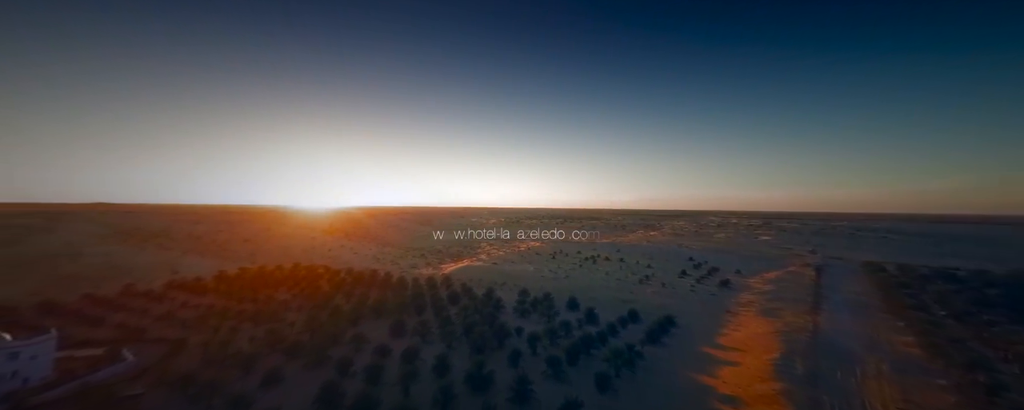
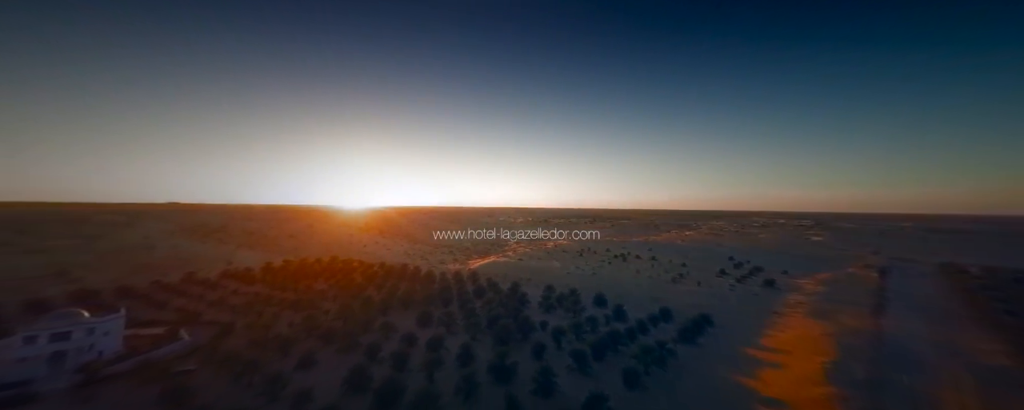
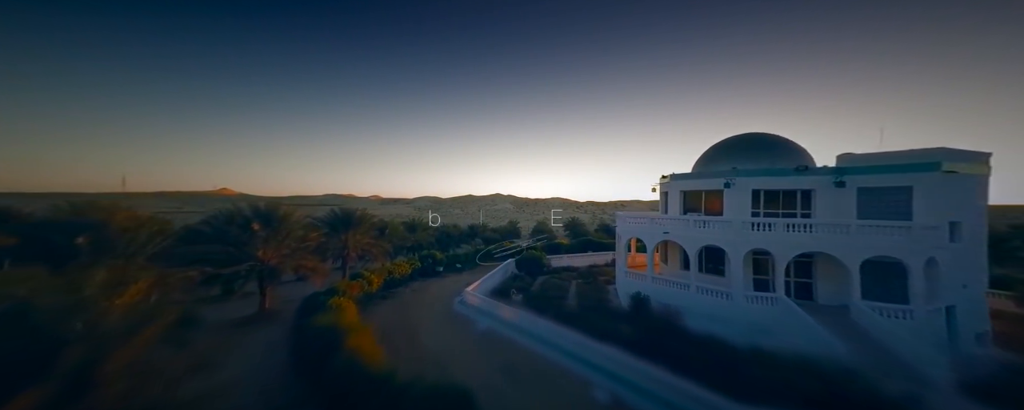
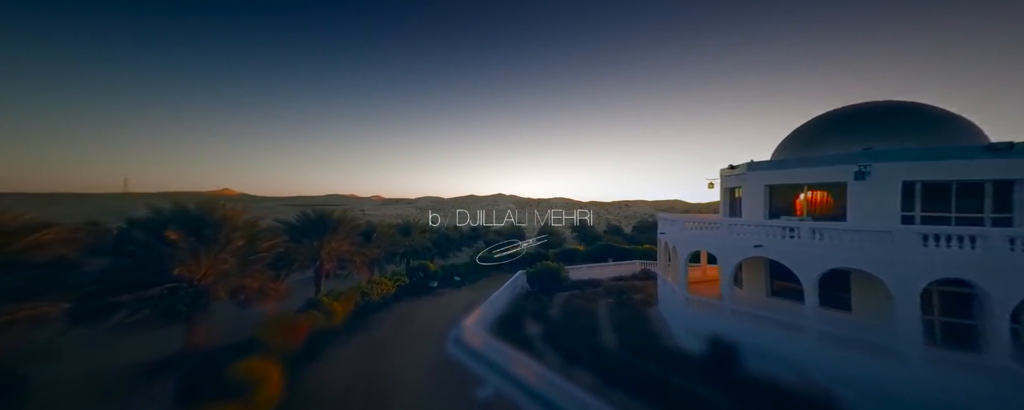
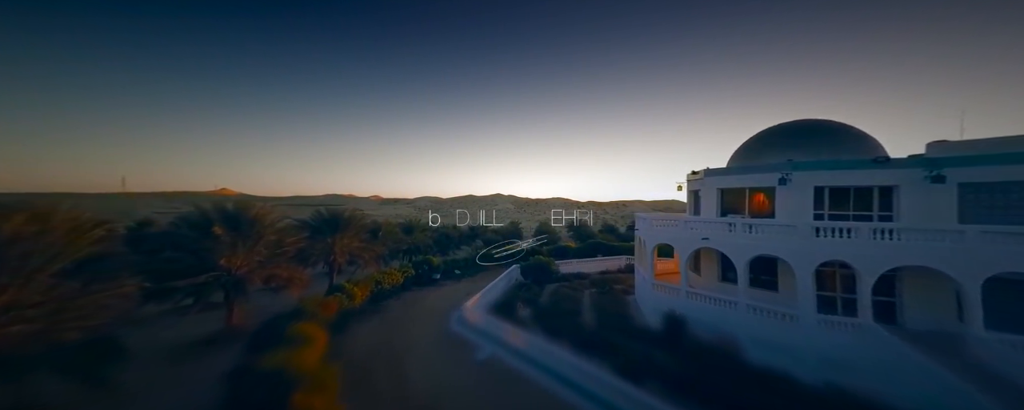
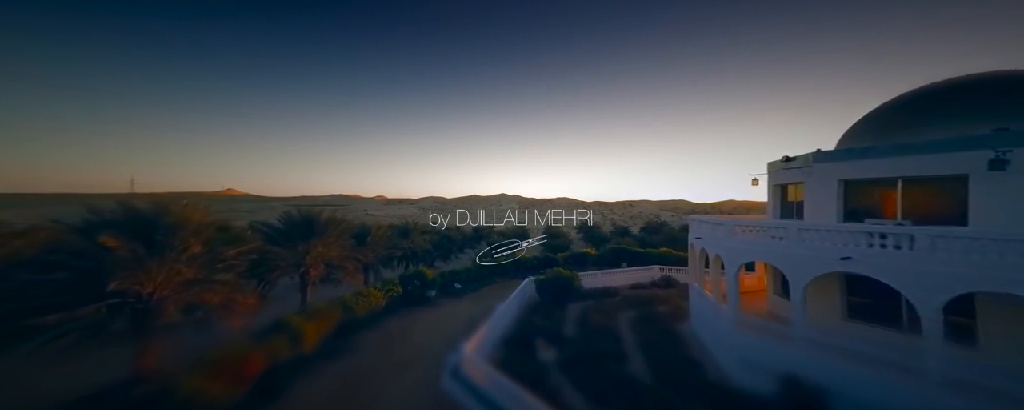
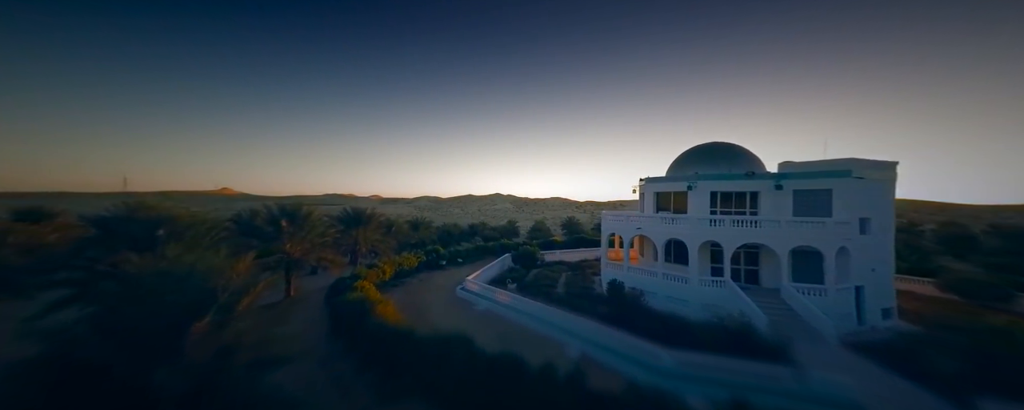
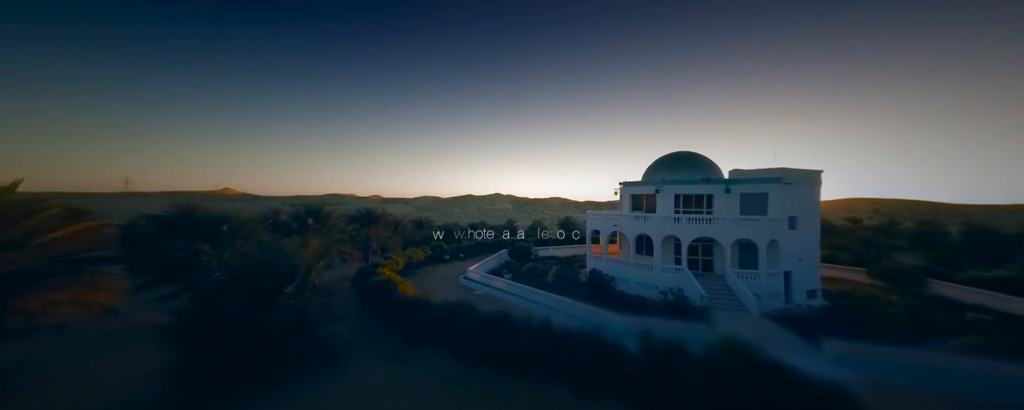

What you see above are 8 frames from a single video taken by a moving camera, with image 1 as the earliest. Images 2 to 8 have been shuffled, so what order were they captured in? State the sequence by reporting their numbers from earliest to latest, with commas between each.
2, 8, 7, 3, 5, 4, 6
